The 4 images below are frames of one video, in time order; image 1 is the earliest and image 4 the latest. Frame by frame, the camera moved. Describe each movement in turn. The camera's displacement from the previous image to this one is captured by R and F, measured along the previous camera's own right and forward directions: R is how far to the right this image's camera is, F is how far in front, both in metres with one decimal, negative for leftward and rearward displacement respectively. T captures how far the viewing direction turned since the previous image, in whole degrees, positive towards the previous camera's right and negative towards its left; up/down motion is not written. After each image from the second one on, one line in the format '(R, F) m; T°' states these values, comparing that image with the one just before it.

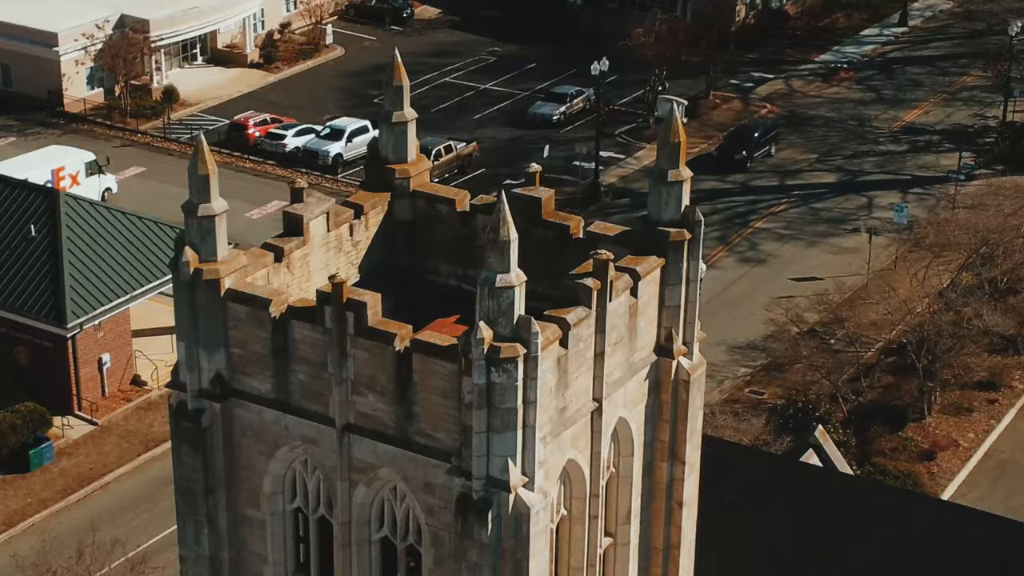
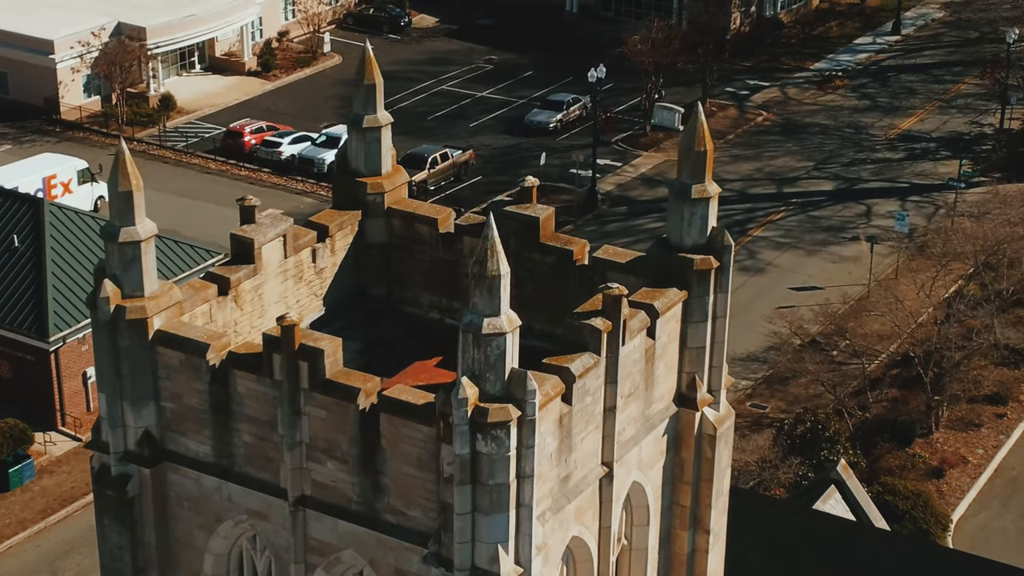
(+0.1, +3.5) m; 0°
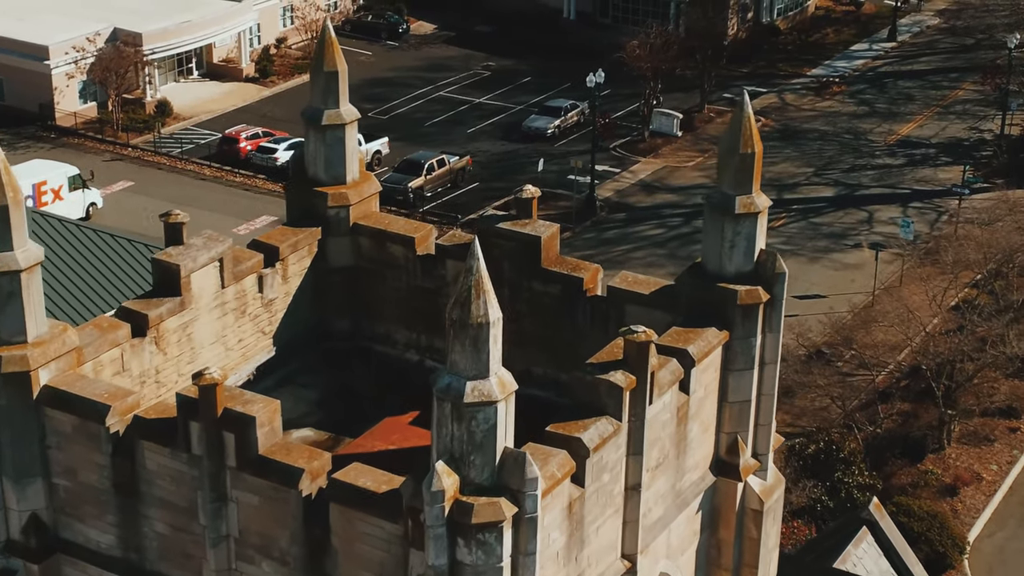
(+0.1, +3.7) m; 0°
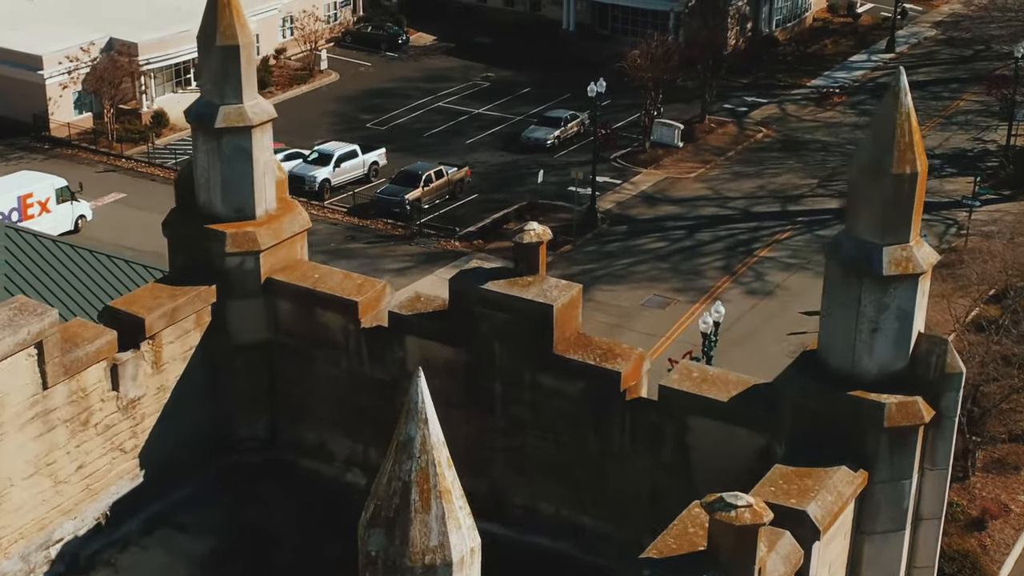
(+0.1, +5.5) m; 0°
